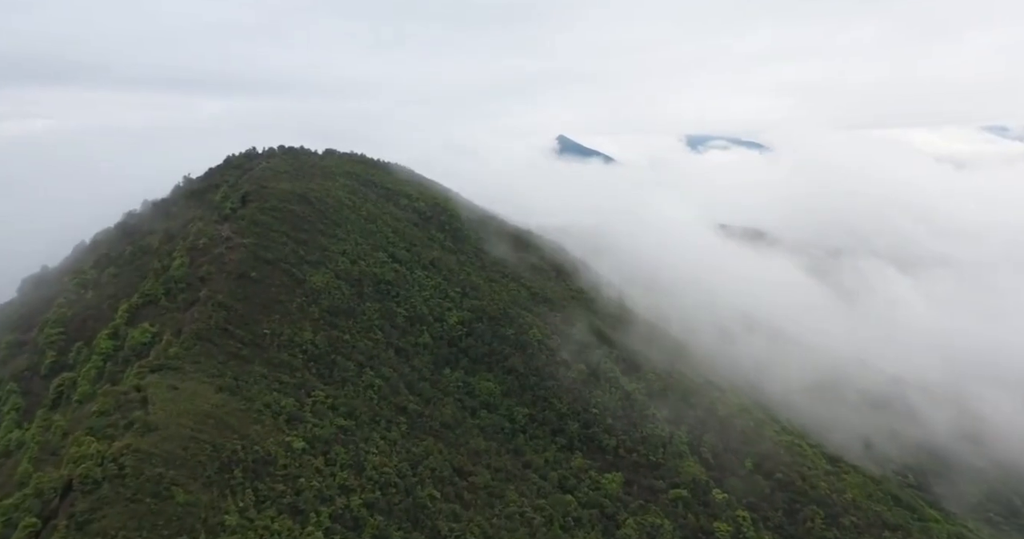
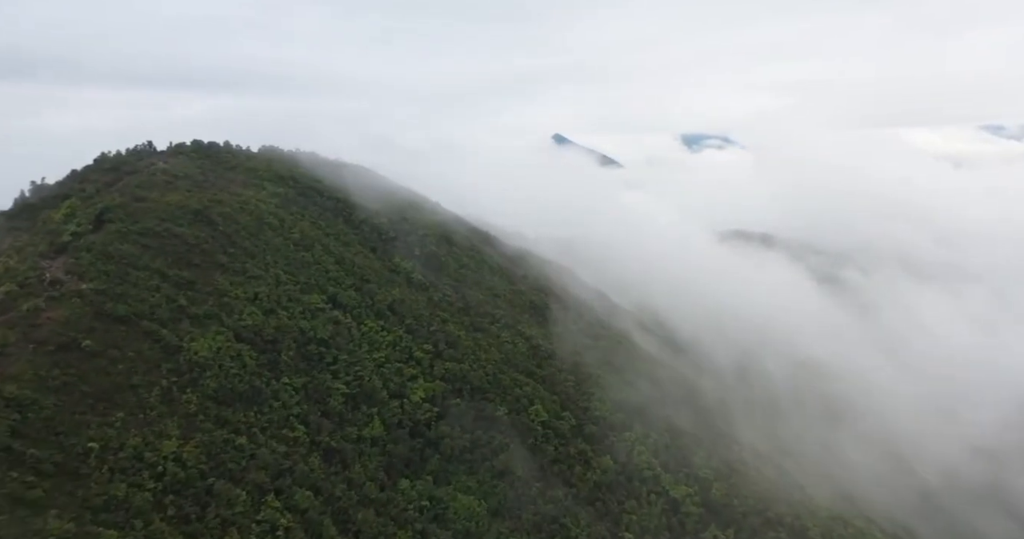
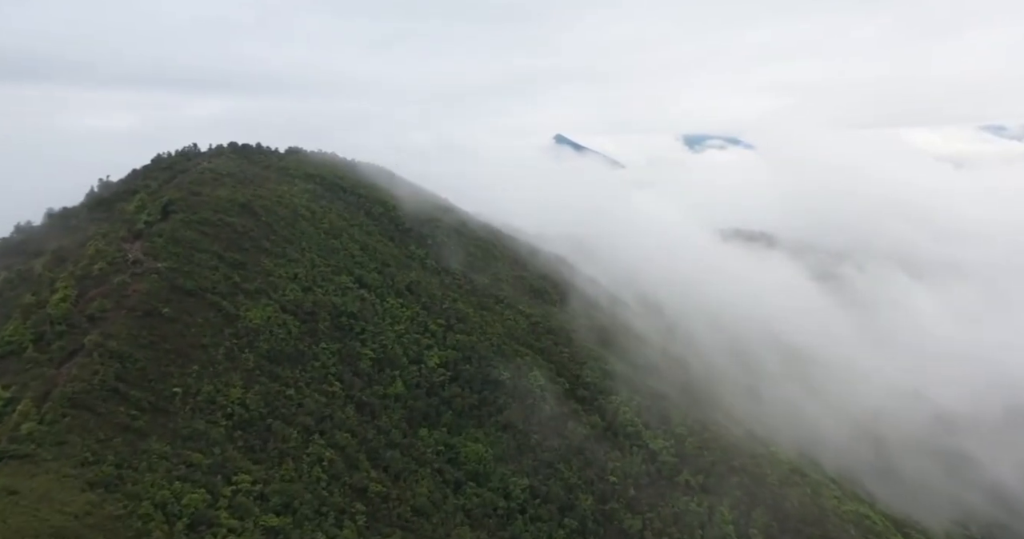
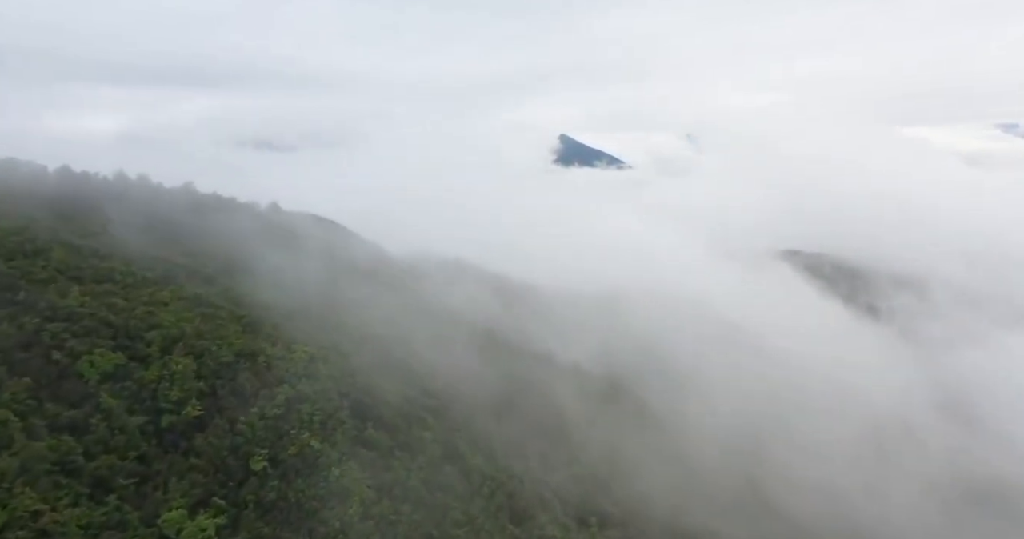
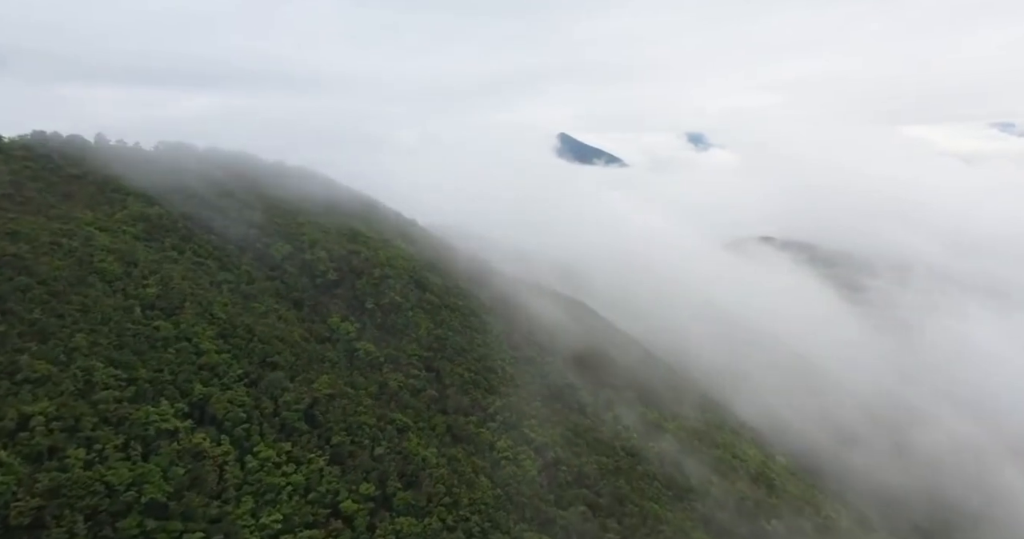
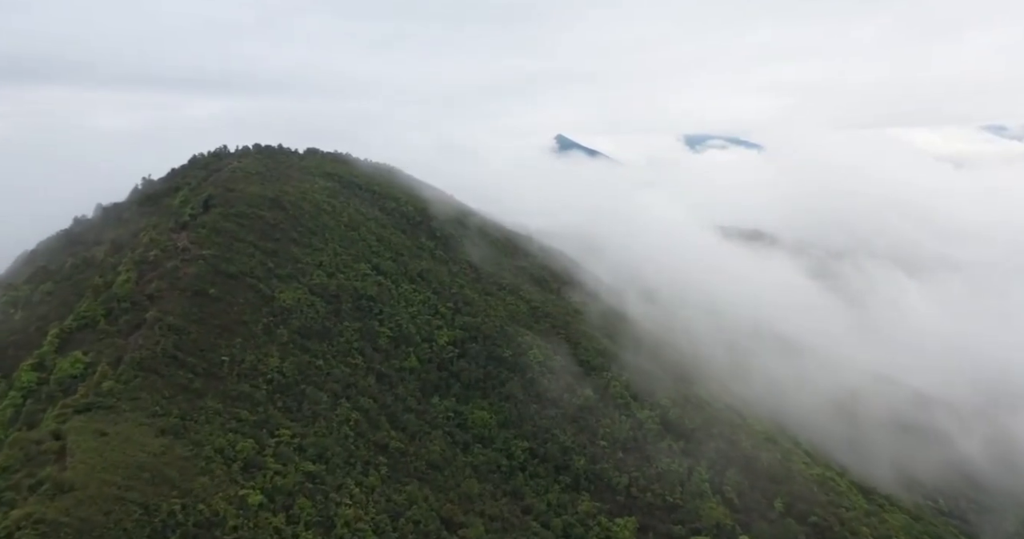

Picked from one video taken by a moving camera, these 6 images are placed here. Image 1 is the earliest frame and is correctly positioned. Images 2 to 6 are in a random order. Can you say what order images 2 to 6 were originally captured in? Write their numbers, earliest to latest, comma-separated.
6, 3, 2, 5, 4
